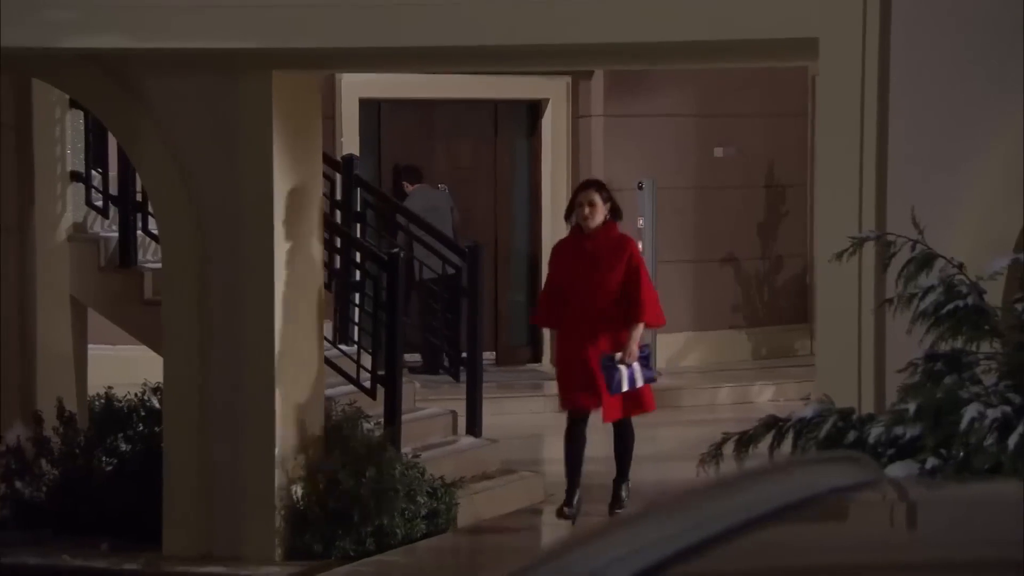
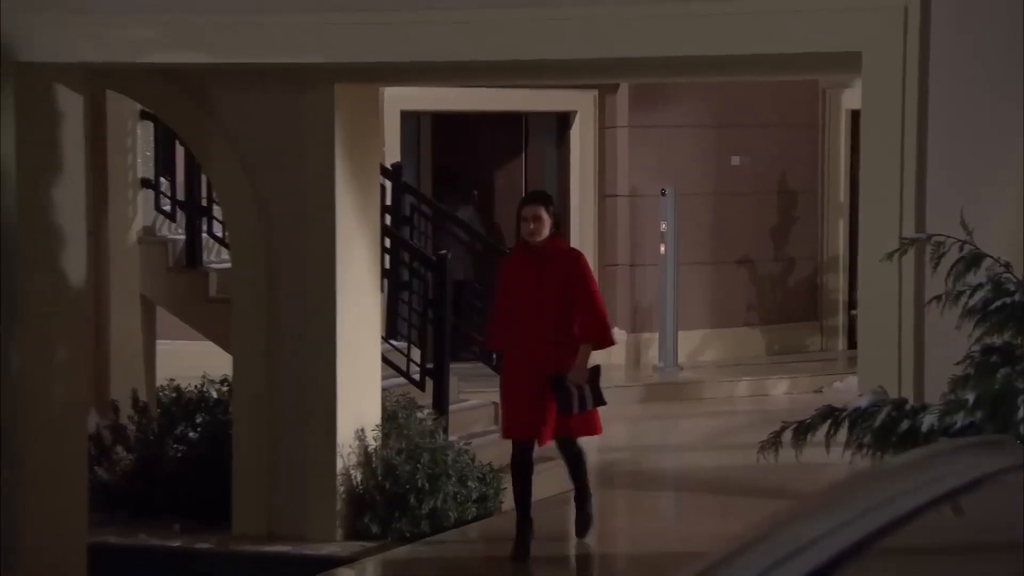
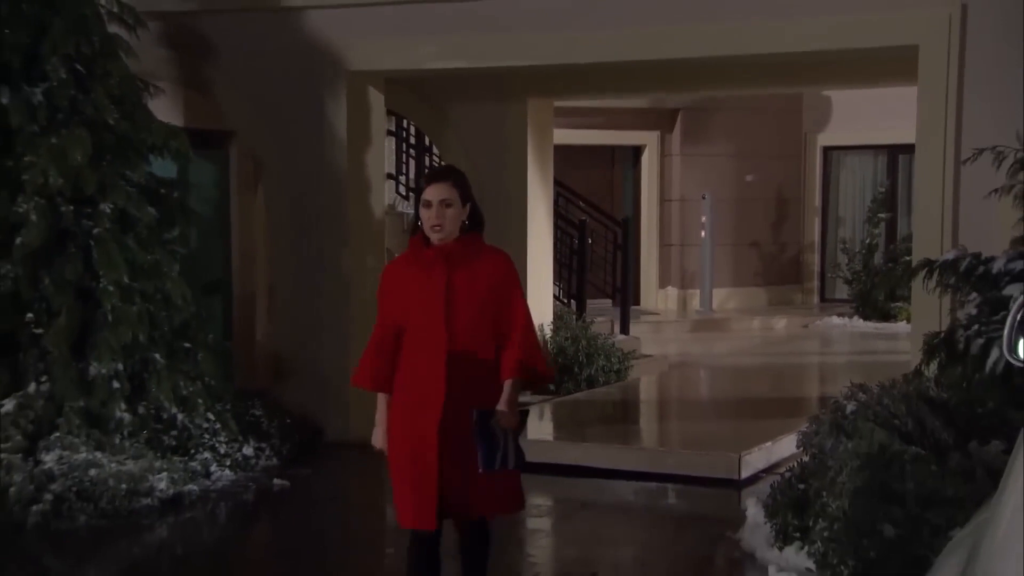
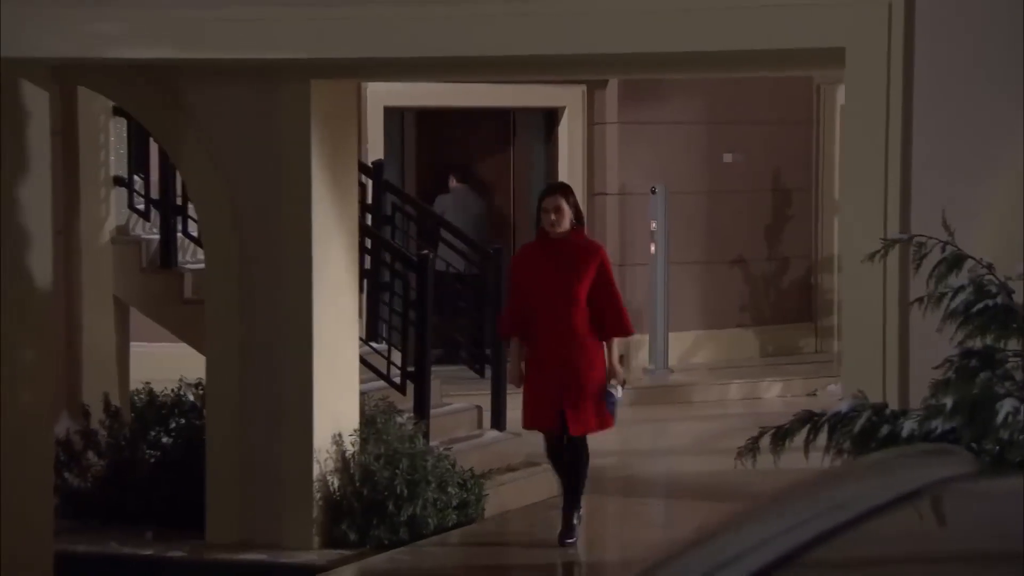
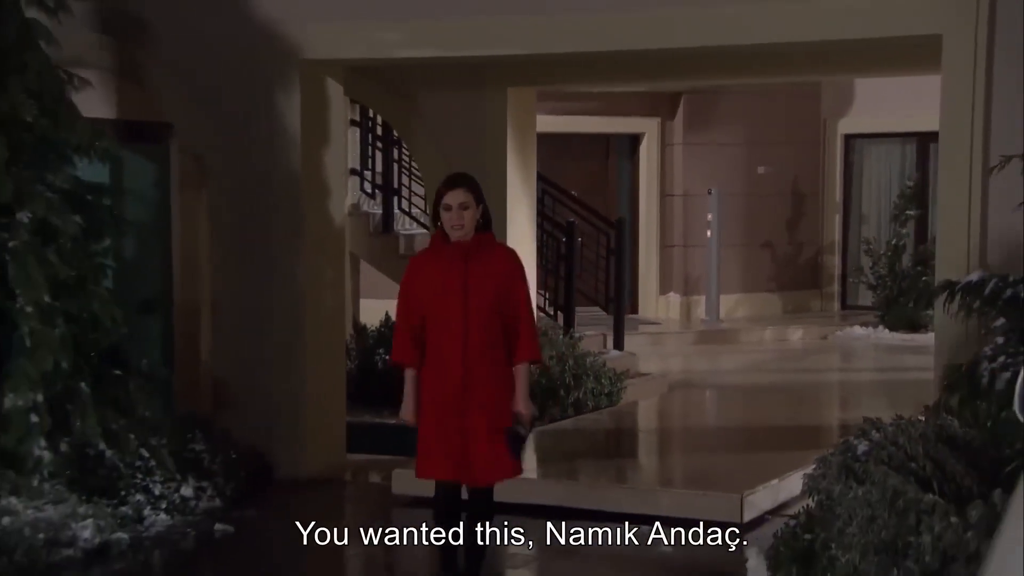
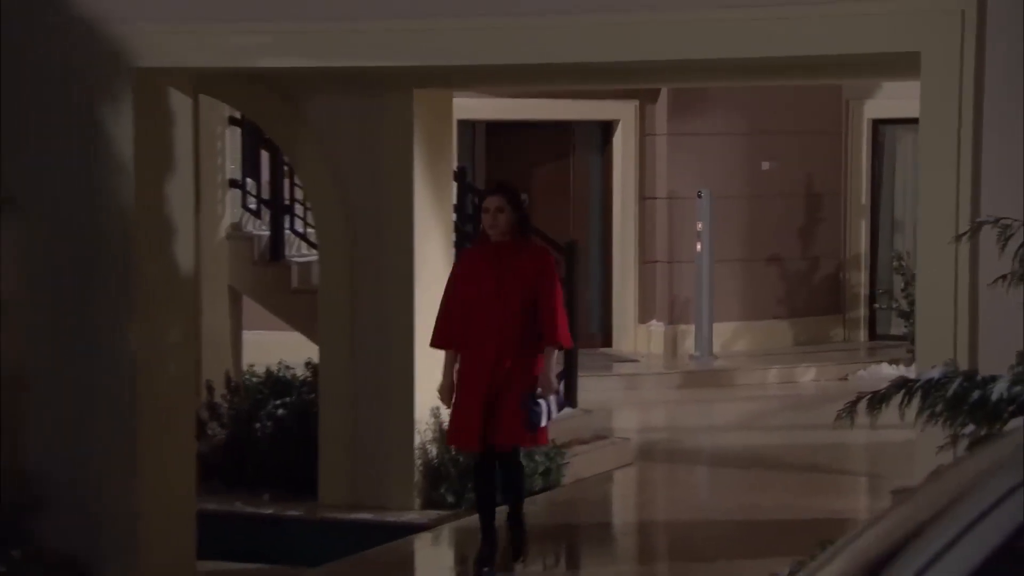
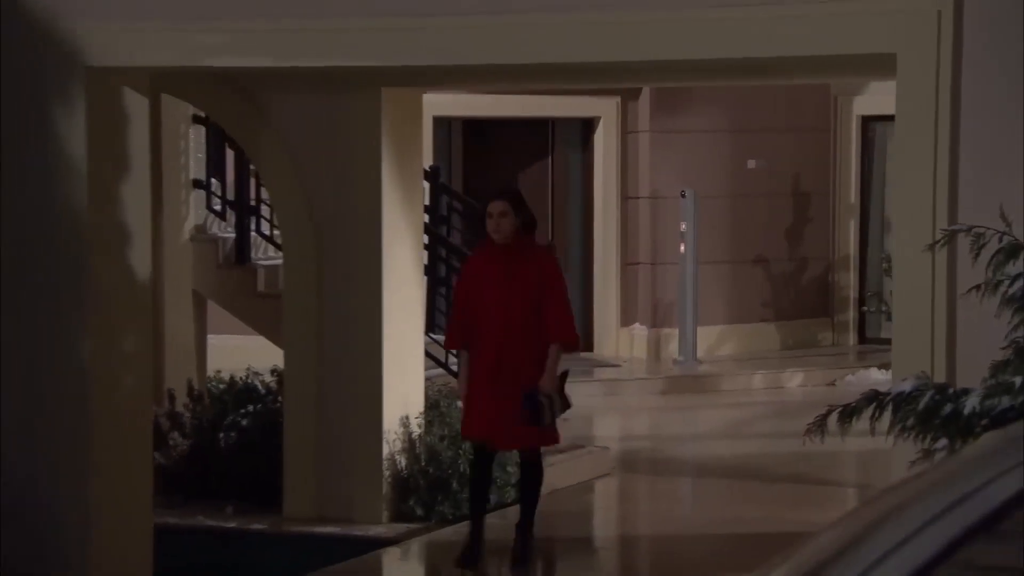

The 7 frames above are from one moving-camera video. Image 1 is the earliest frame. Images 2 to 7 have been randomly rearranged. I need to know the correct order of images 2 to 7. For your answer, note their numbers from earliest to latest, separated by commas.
4, 2, 7, 6, 5, 3
